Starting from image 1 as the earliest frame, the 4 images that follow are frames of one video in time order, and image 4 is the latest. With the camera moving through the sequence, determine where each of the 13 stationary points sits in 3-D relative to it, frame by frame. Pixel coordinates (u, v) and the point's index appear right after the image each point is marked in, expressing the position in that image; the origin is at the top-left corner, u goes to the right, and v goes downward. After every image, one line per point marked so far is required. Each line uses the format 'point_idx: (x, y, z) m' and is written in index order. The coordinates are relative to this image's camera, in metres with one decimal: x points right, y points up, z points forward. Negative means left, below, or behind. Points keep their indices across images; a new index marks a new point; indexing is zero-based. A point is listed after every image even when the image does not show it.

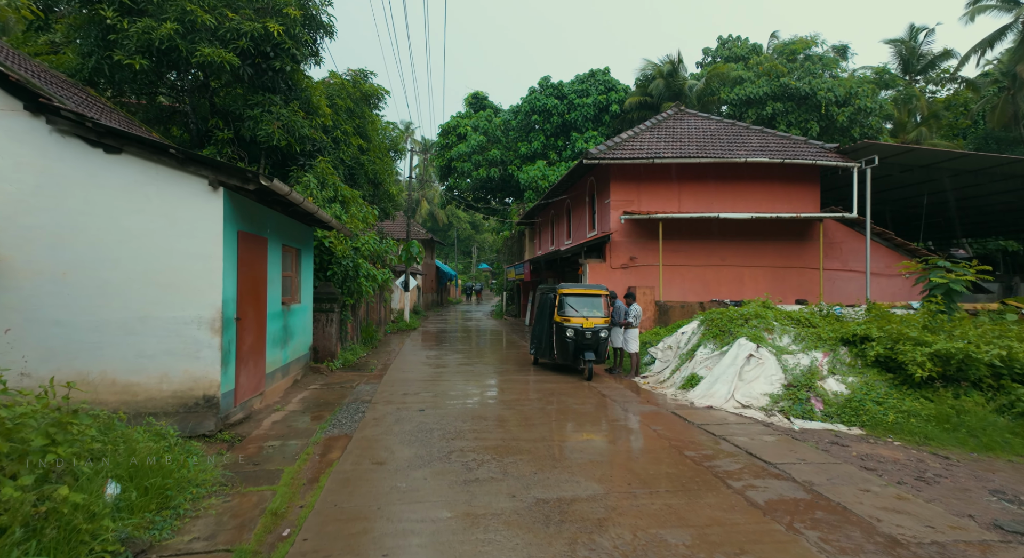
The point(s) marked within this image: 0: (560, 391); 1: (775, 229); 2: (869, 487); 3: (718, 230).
0: (+0.8, -1.9, +9.1) m
1: (+6.6, +1.2, +13.9) m
2: (+2.9, -1.7, +4.5) m
3: (+5.2, +1.2, +13.8) m
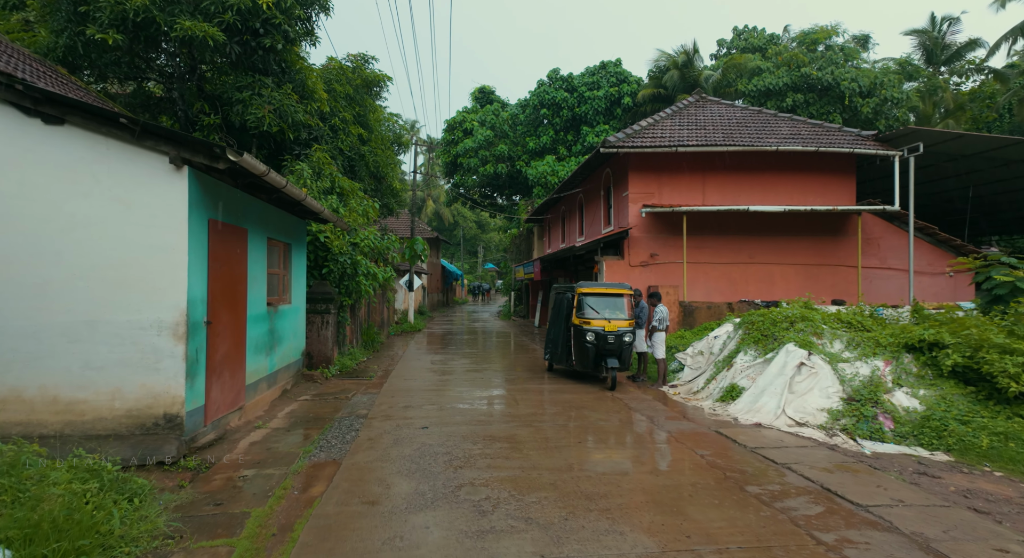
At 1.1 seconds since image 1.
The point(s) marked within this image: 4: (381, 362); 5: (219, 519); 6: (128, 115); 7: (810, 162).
0: (+1.0, -1.8, +8.1) m
1: (+6.9, +1.3, +12.8) m
2: (+3.1, -1.7, +3.5) m
3: (+5.4, +1.2, +12.7) m
4: (-2.9, -1.8, +11.9) m
5: (-2.0, -1.6, +3.8) m
6: (-3.3, +1.4, +4.7) m
7: (+7.0, +2.8, +12.9) m
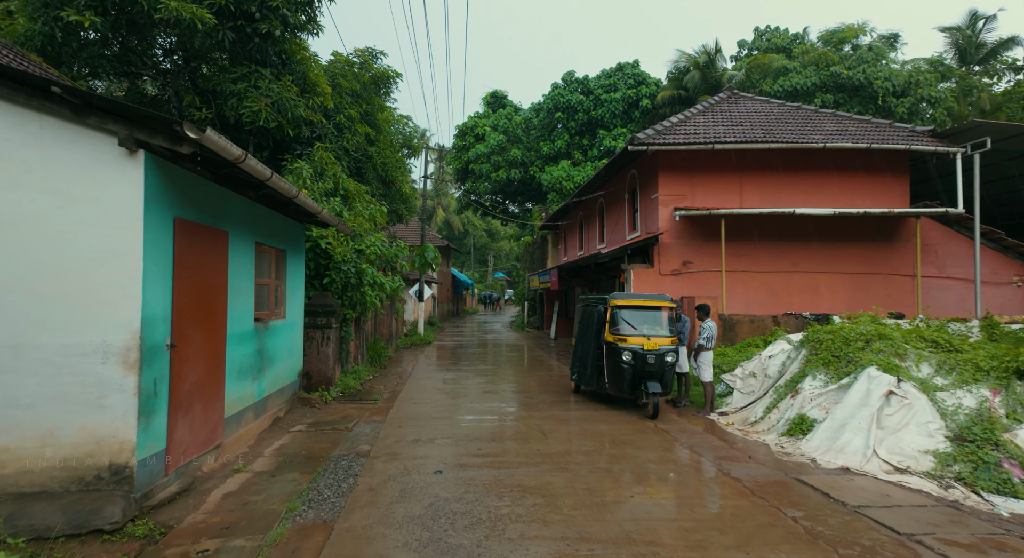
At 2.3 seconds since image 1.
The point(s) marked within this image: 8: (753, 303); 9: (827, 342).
0: (+1.4, -2.0, +7.0) m
1: (+7.3, +1.1, +11.6) m
2: (+3.3, -1.7, +2.3) m
3: (+5.8, +1.0, +11.6) m
4: (-2.5, -2.0, +10.8) m
5: (-1.7, -1.7, +2.7) m
6: (-3.0, +1.3, +3.7) m
7: (+7.4, +2.5, +11.7) m
8: (+5.1, -0.5, +11.6) m
9: (+4.0, -0.8, +7.0) m
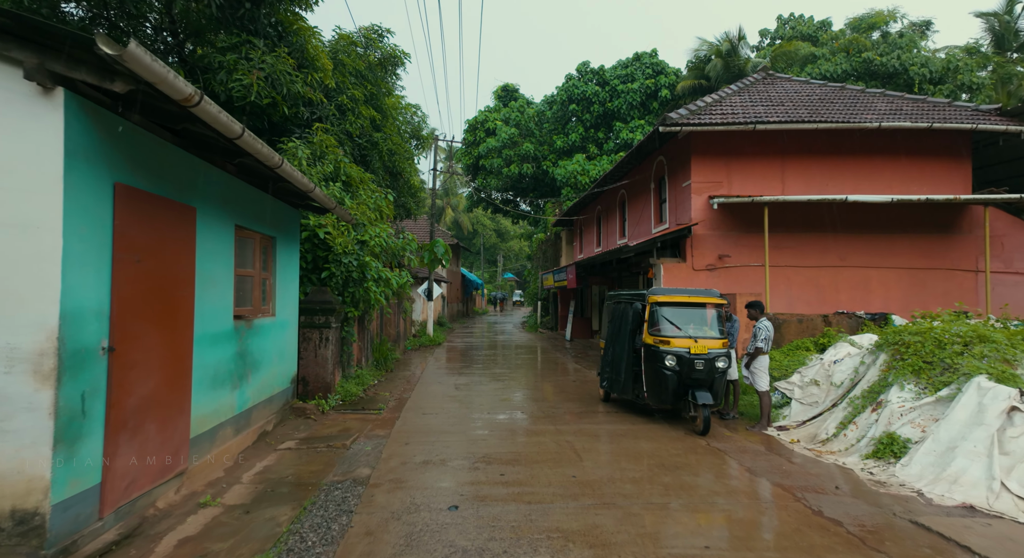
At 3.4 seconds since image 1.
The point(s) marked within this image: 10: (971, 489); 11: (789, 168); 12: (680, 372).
0: (+1.6, -1.9, +5.9) m
1: (+7.6, +1.2, +10.5) m
2: (+3.5, -1.6, +1.2) m
3: (+6.2, +1.1, +10.4) m
4: (-2.1, -1.9, +9.8) m
5: (-1.5, -1.6, +1.6) m
6: (-2.8, +1.4, +2.7) m
7: (+7.8, +2.6, +10.6) m
8: (+5.5, -0.4, +10.4) m
9: (+4.3, -0.7, +5.9) m
10: (+3.6, -1.7, +4.4) m
11: (+5.3, +2.1, +10.6) m
12: (+2.0, -1.1, +6.5) m
